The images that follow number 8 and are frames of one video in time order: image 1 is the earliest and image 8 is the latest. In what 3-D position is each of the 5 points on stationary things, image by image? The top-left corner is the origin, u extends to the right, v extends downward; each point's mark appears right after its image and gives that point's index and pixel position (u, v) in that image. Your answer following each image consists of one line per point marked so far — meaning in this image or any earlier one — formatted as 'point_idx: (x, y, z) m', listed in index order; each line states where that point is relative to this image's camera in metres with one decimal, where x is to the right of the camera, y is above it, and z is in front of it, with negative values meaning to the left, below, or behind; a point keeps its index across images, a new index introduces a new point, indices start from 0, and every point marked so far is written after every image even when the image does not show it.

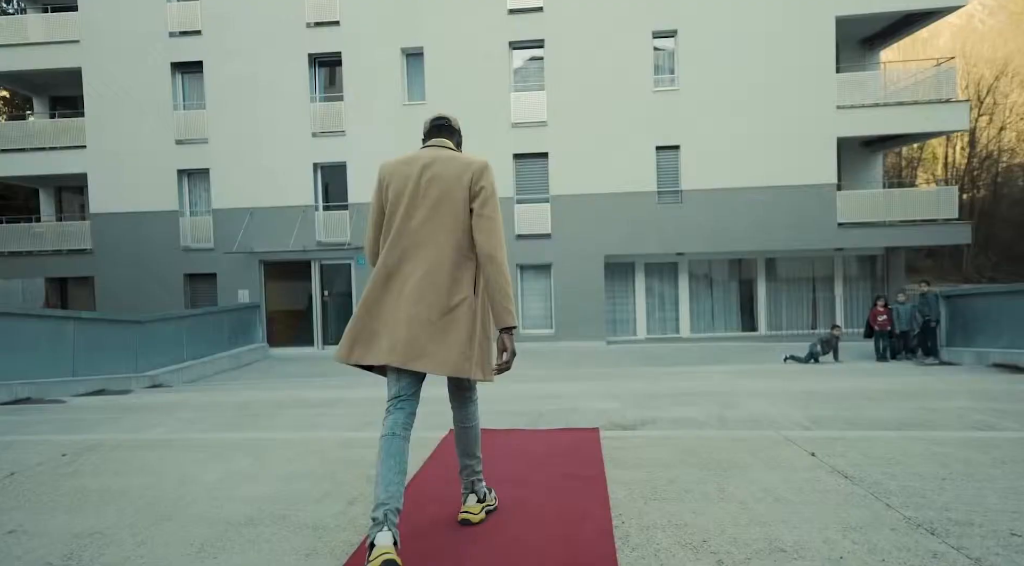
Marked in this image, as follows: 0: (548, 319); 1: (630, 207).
0: (+0.8, -0.9, +17.8) m
1: (+3.0, +1.9, +17.3) m
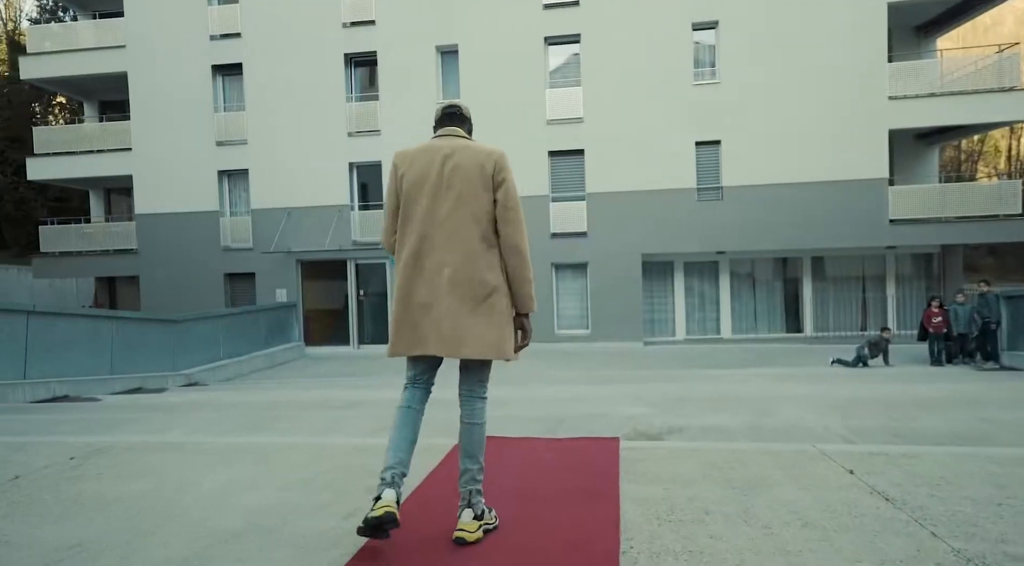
0: (+1.8, -0.9, +17.4) m
1: (+3.9, +1.9, +16.9) m
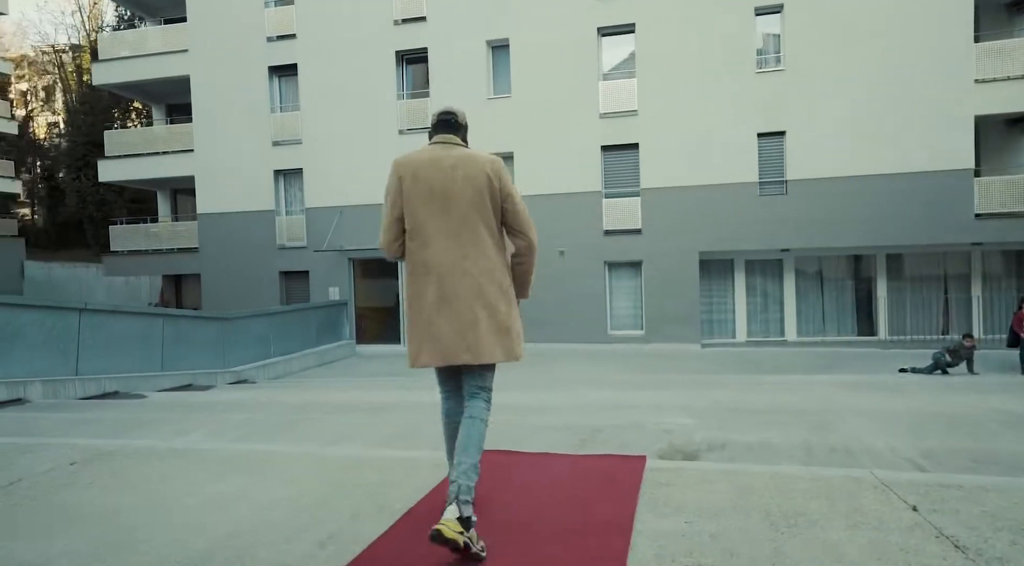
0: (+3.1, -0.9, +16.9) m
1: (+5.1, +2.0, +16.1) m
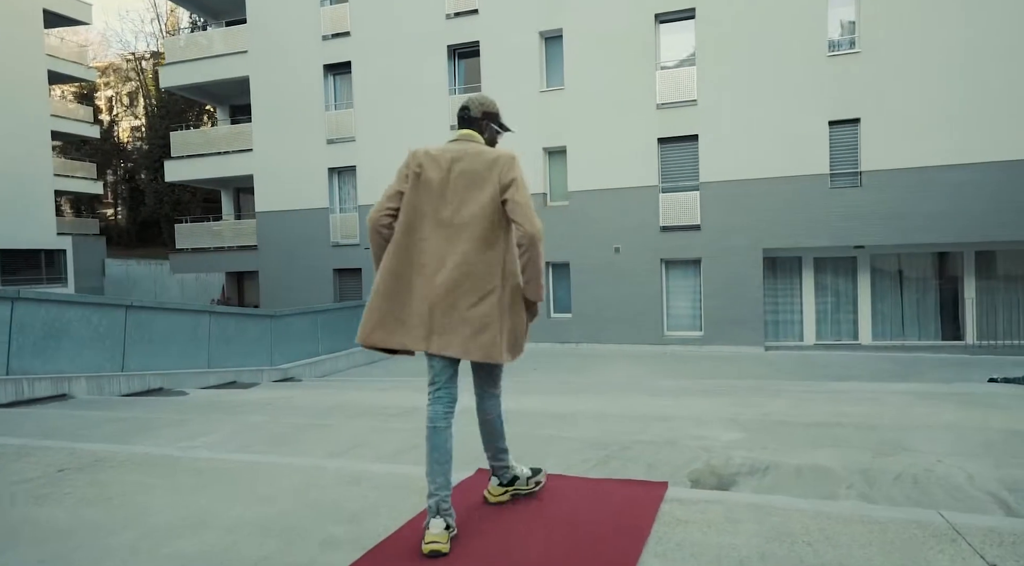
0: (+4.3, -0.9, +16.1) m
1: (+6.3, +2.0, +15.1) m
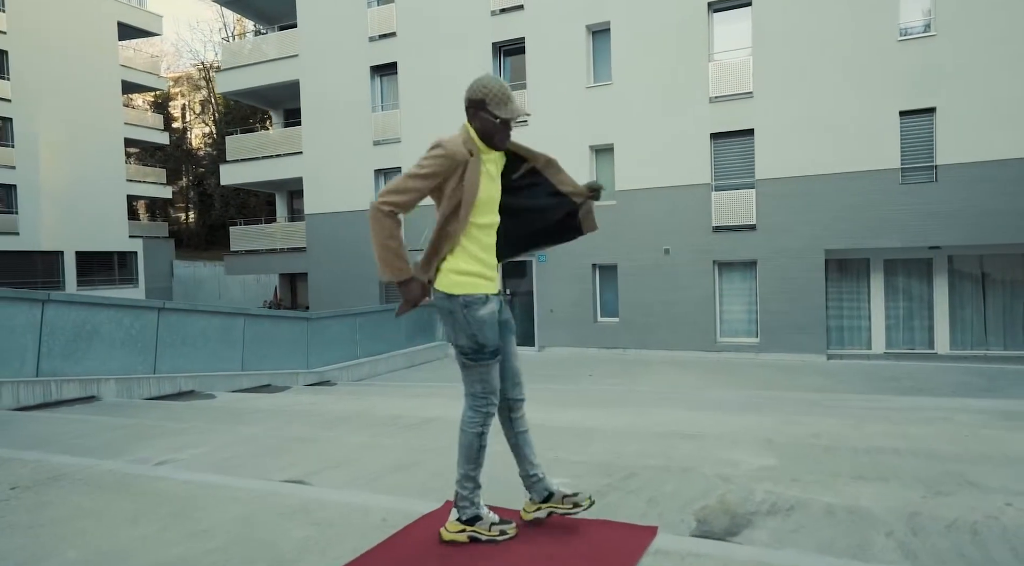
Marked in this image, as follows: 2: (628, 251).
0: (+5.3, -0.9, +15.1) m
1: (+7.2, +1.9, +14.0) m
2: (+2.7, +0.8, +16.0) m
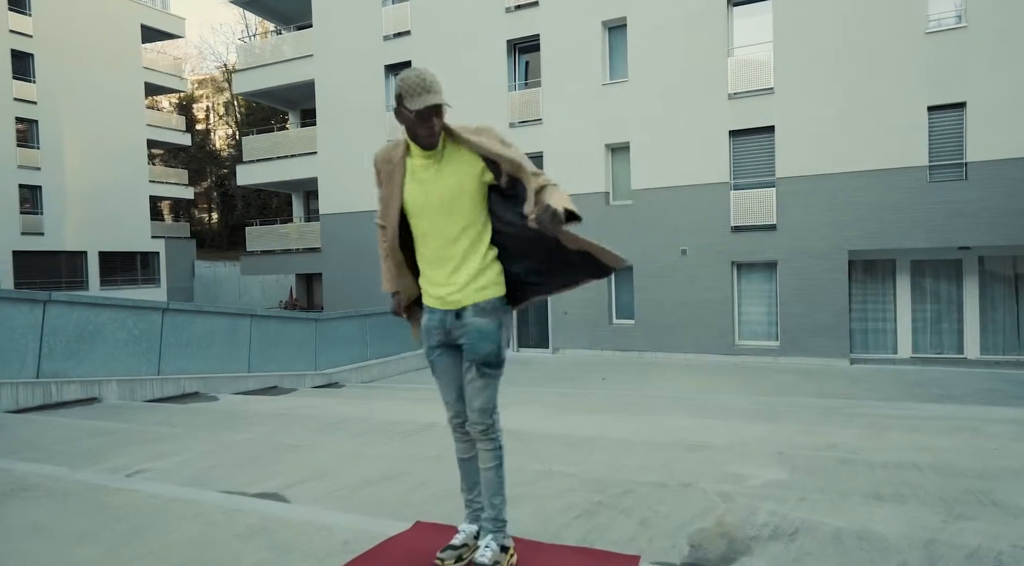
0: (+5.6, -1.0, +14.7) m
1: (+7.5, +1.9, +13.5) m
2: (+3.0, +0.7, +15.7) m
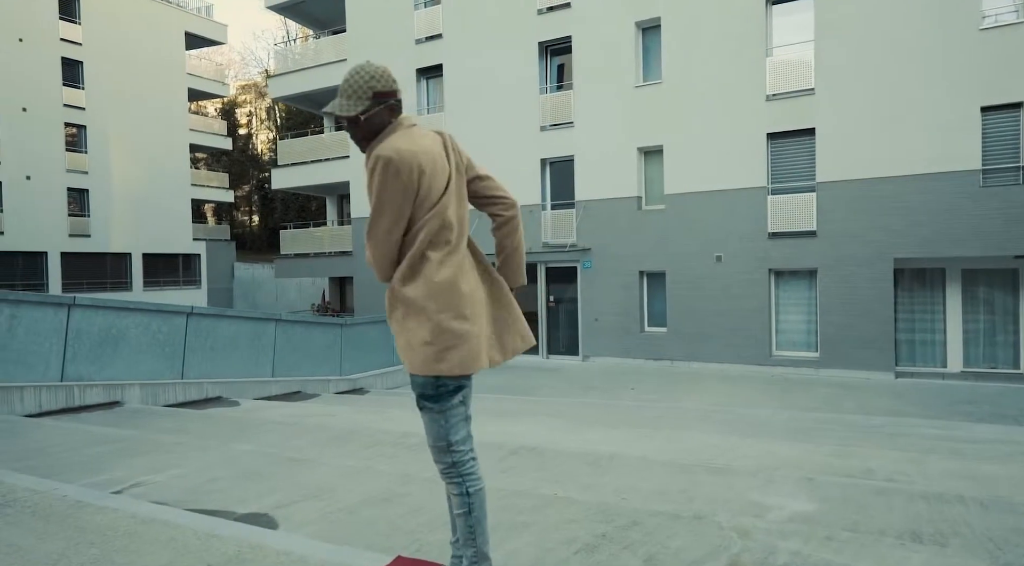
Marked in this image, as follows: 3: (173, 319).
0: (+6.2, -1.2, +14.1) m
1: (+8.0, +1.7, +12.8) m
2: (+3.7, +0.6, +15.3) m
3: (-4.5, -0.5, +9.1) m
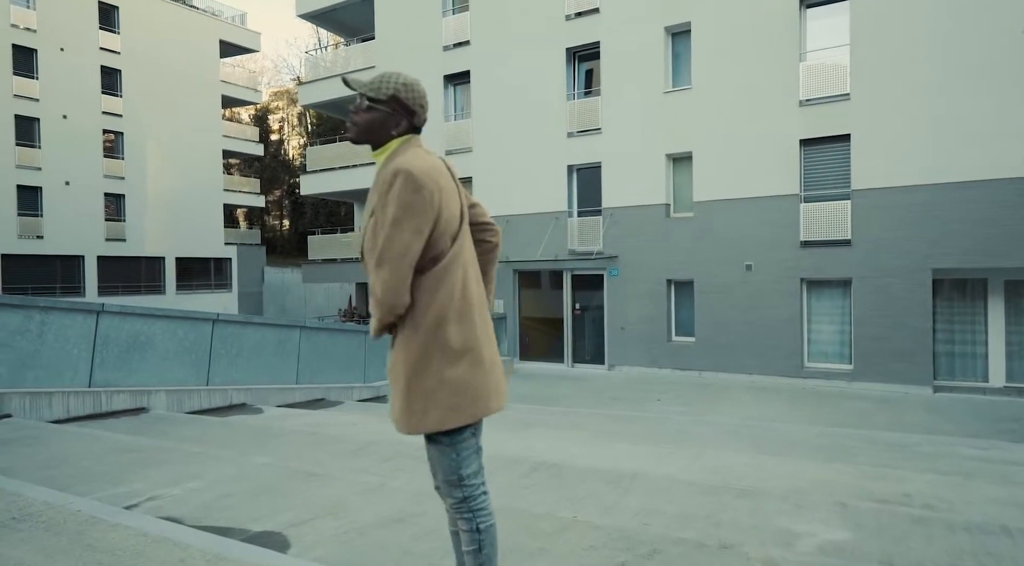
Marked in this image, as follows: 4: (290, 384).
0: (+6.8, -1.4, +13.8) m
1: (+8.5, +1.5, +12.4) m
2: (+4.3, +0.4, +15.0) m
3: (-4.2, -0.6, +9.2) m
4: (-3.4, -1.5, +10.4) m
